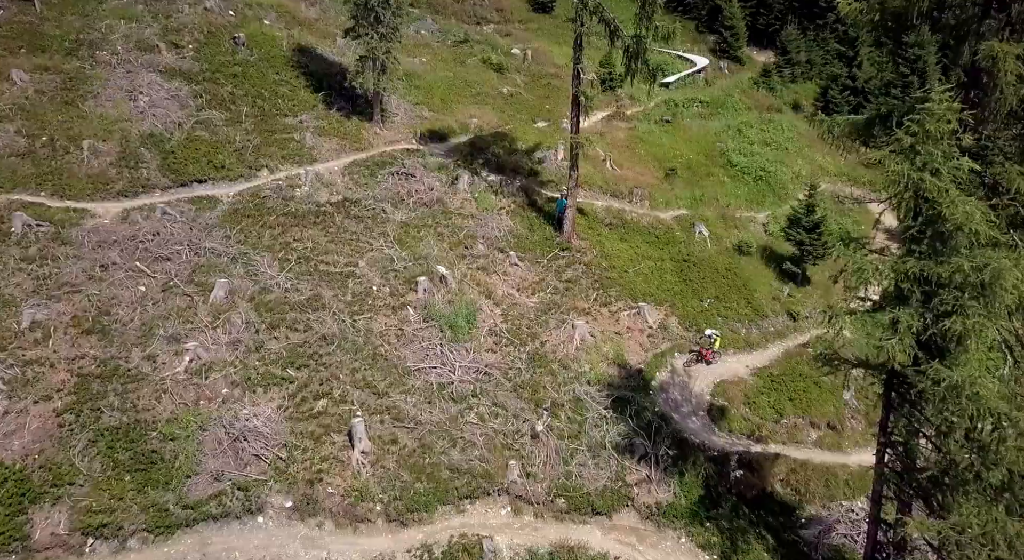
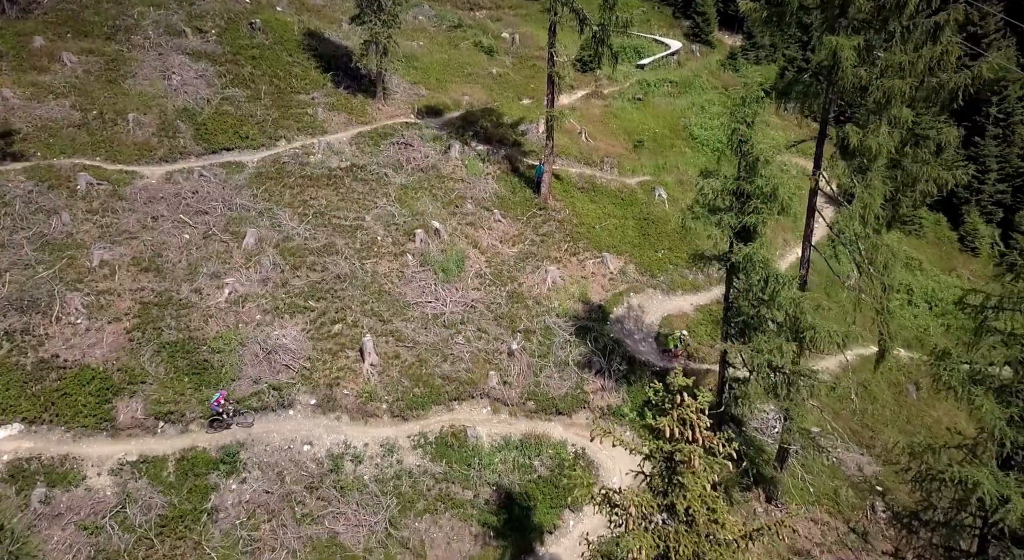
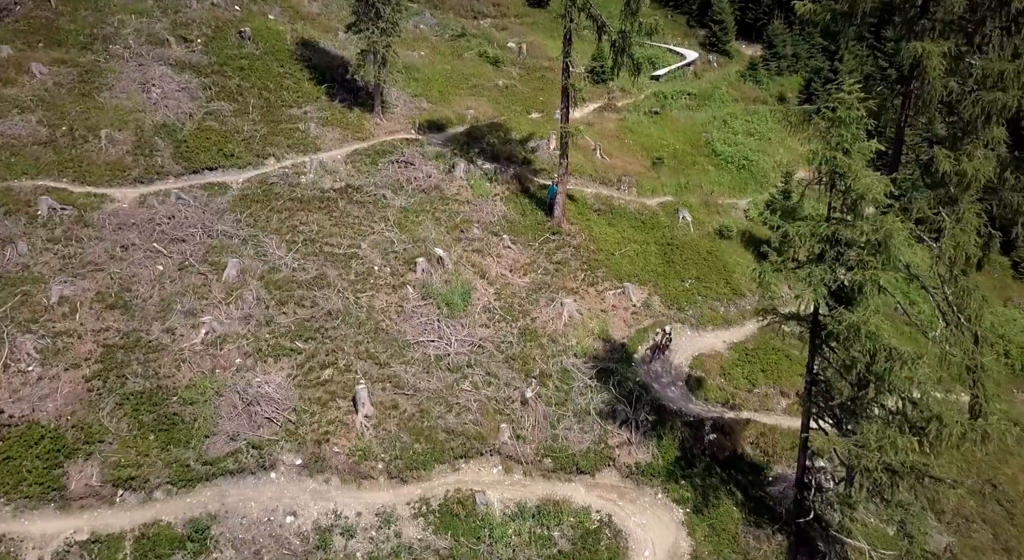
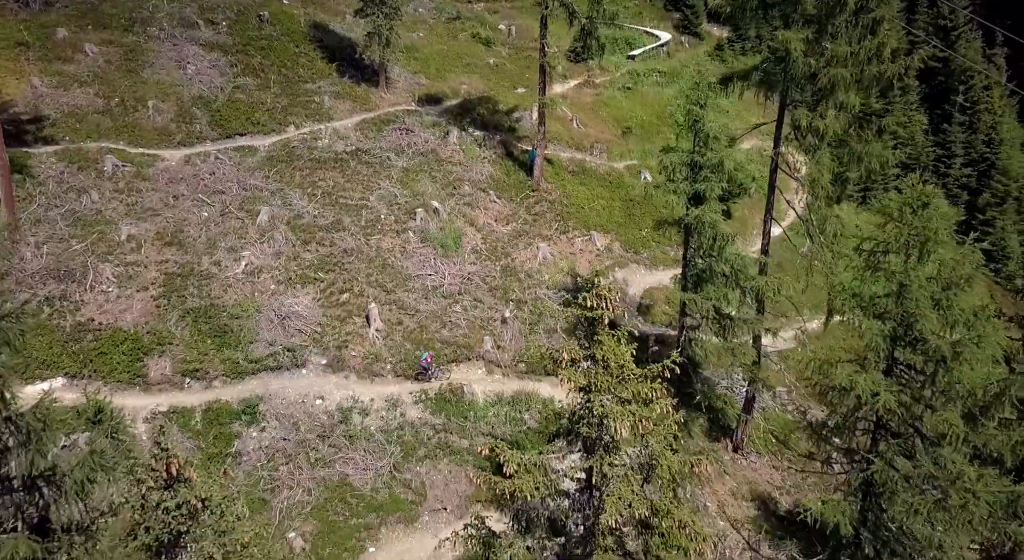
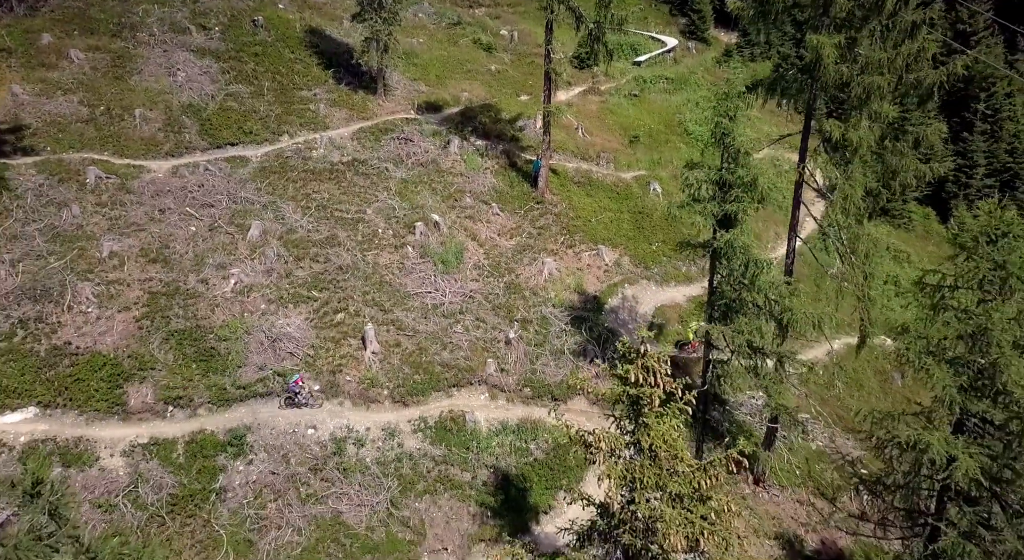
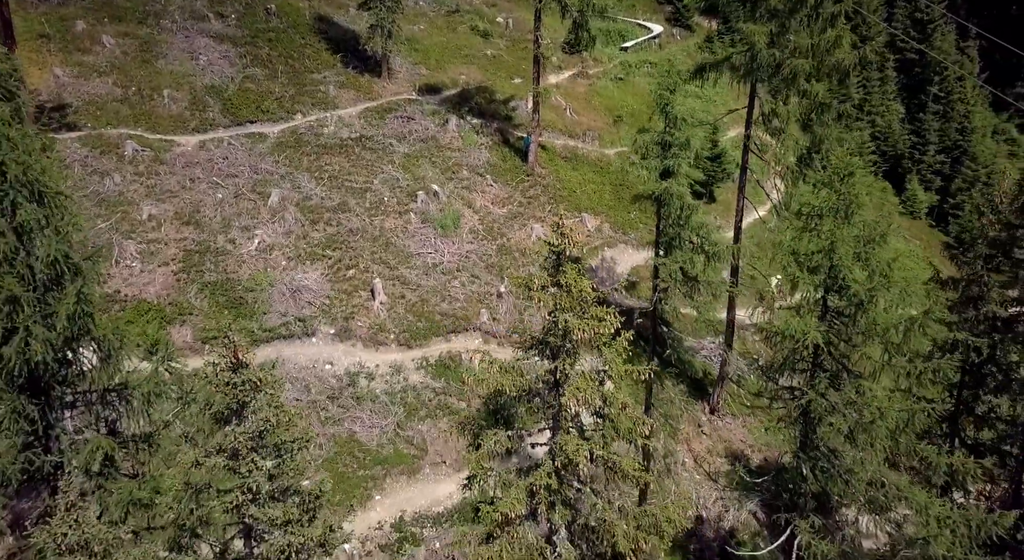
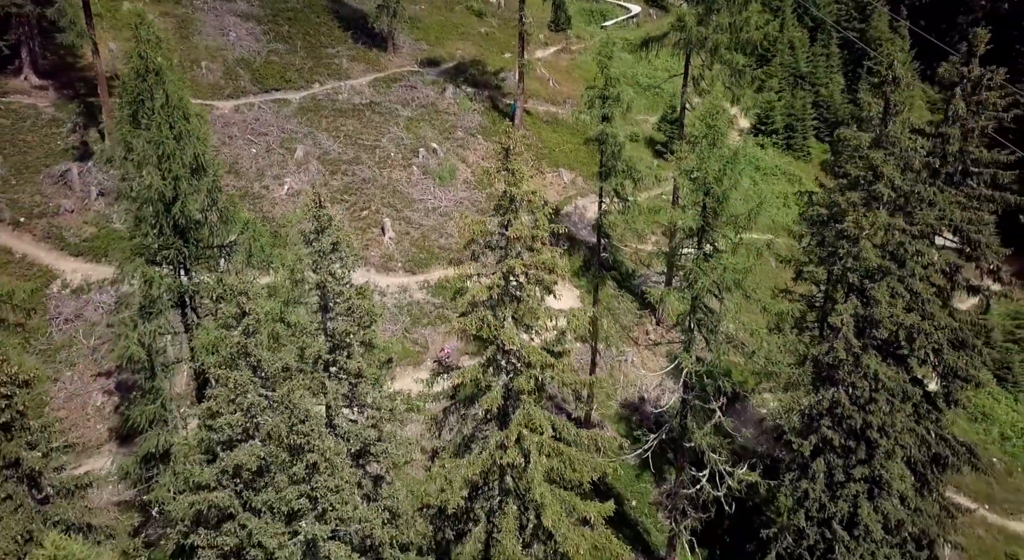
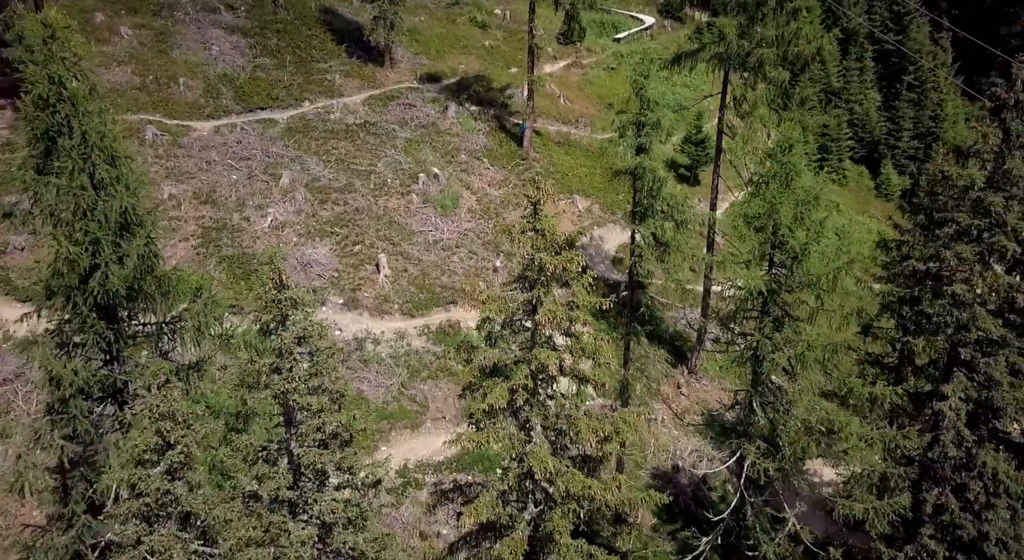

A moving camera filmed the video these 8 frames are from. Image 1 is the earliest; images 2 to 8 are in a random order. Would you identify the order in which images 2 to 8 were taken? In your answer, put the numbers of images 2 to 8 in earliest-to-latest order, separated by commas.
3, 2, 5, 4, 6, 8, 7
